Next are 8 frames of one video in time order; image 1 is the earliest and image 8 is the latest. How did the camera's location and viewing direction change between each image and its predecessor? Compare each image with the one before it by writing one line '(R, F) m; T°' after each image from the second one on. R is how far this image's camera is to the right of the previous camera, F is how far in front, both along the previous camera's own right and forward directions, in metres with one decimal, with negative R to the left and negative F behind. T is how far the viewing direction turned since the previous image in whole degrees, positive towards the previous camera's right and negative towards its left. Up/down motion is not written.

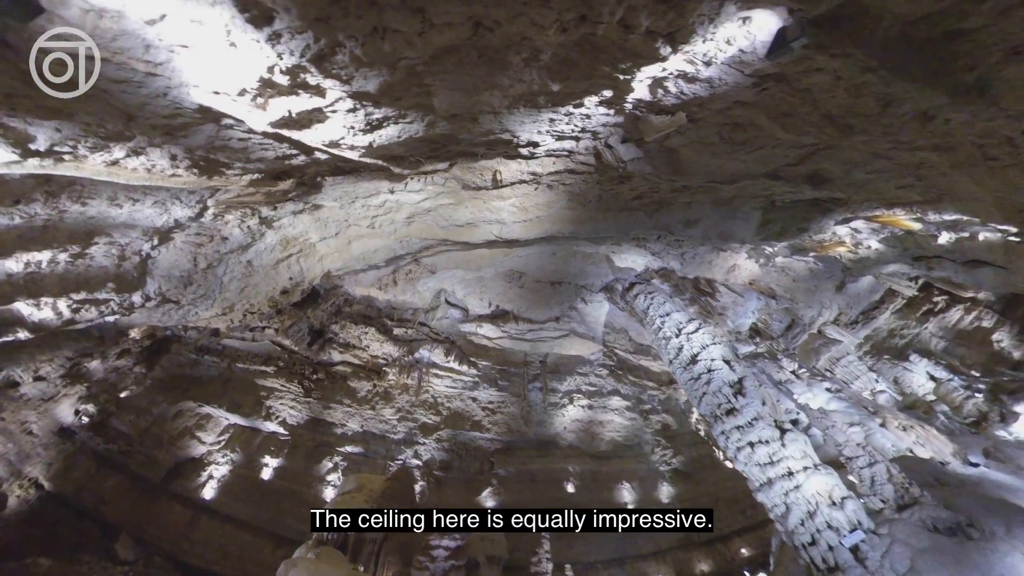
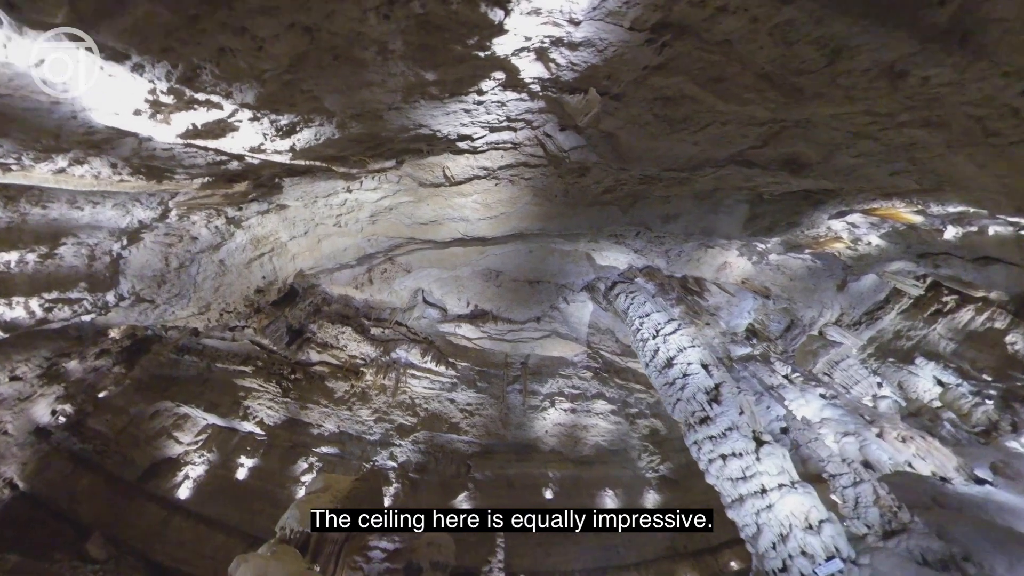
(+0.6, +0.2) m; -3°
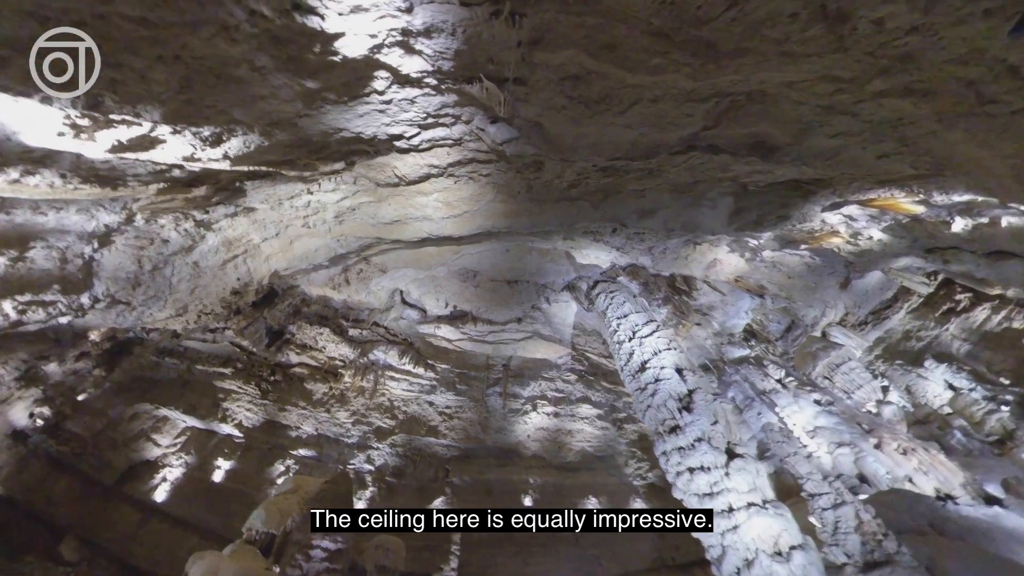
(+0.6, +0.2) m; -3°
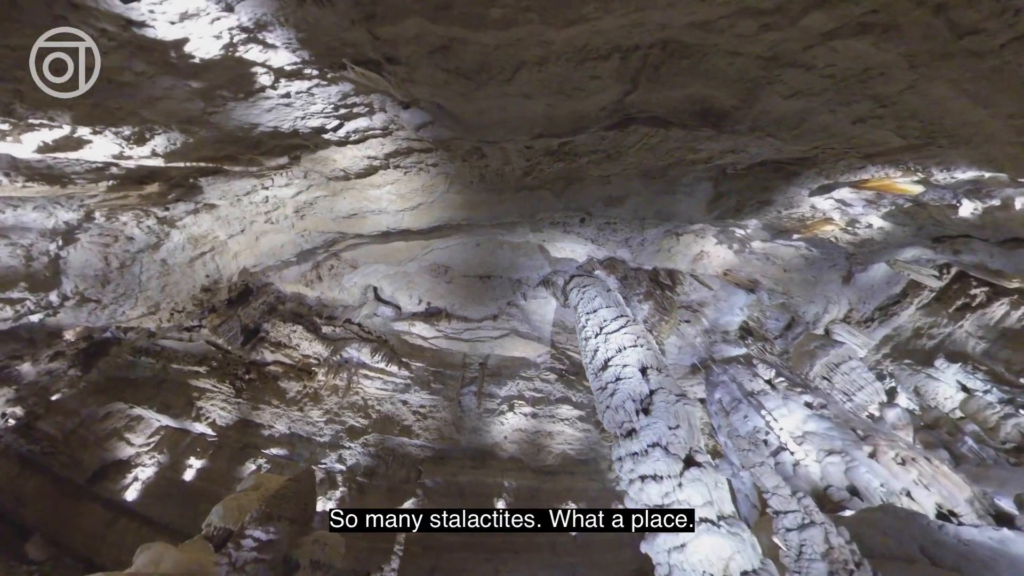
(+0.6, +0.3) m; -3°
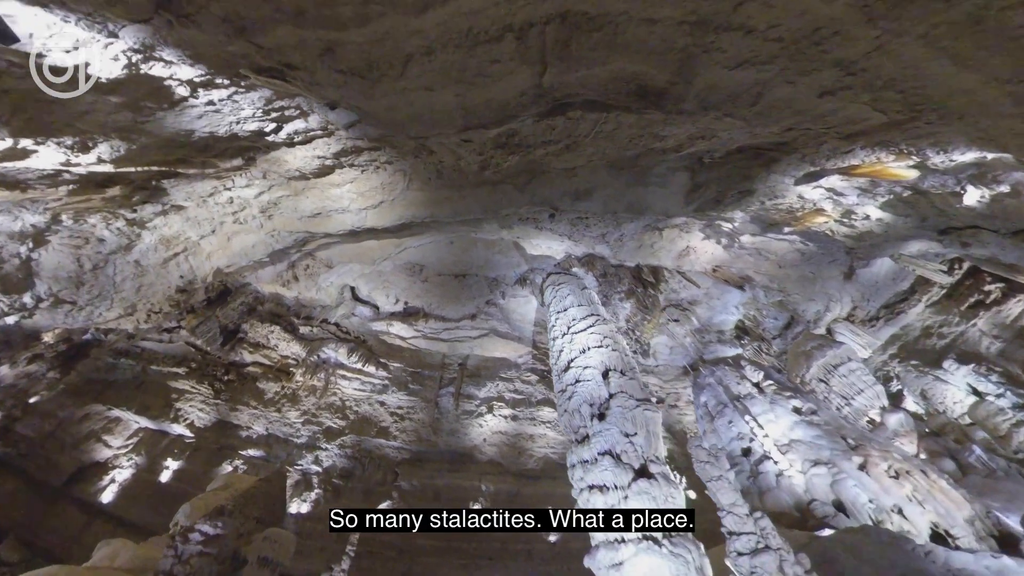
(+0.6, +0.2) m; -3°
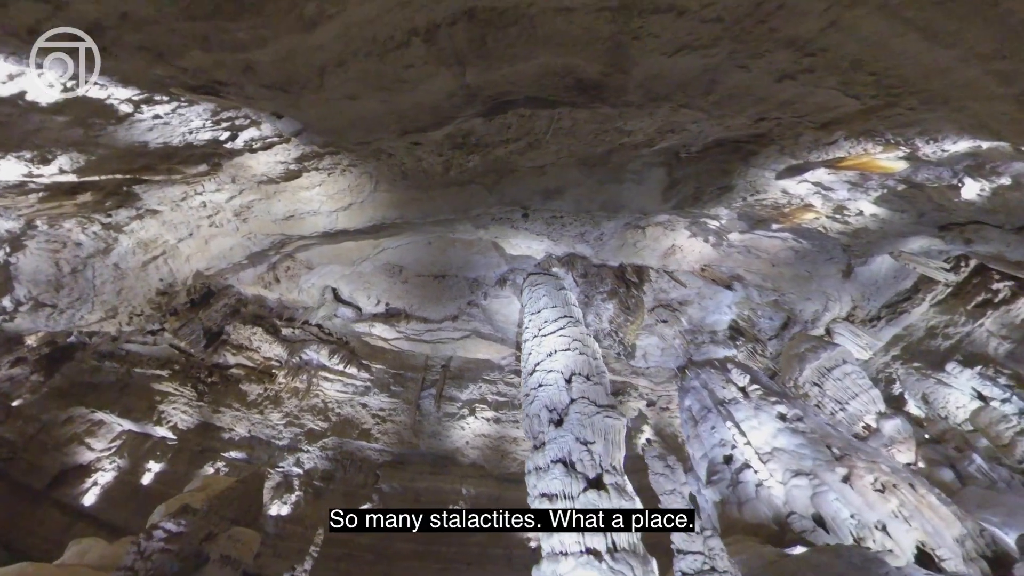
(+0.4, +0.1) m; -2°
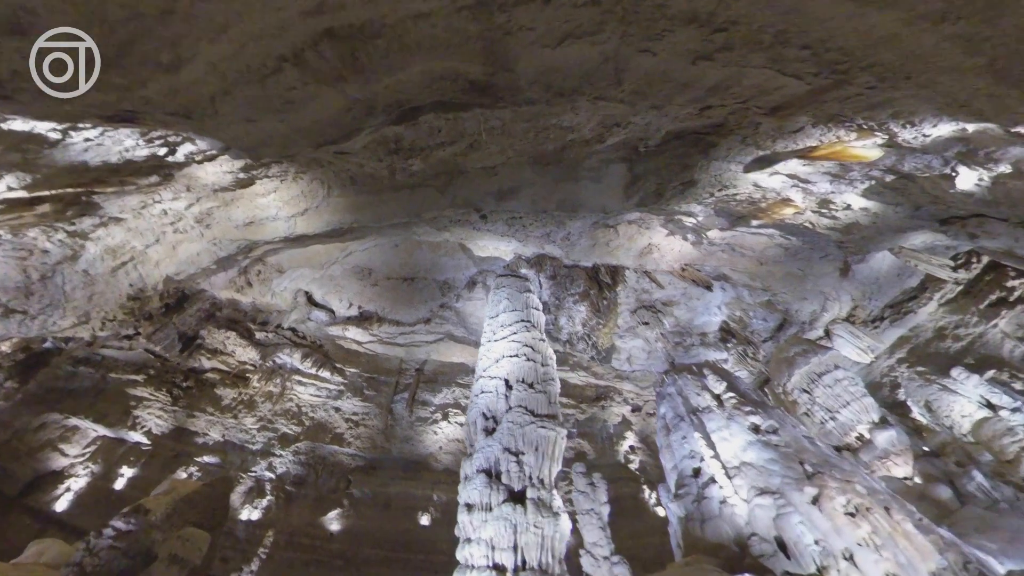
(+0.7, +0.2) m; -4°
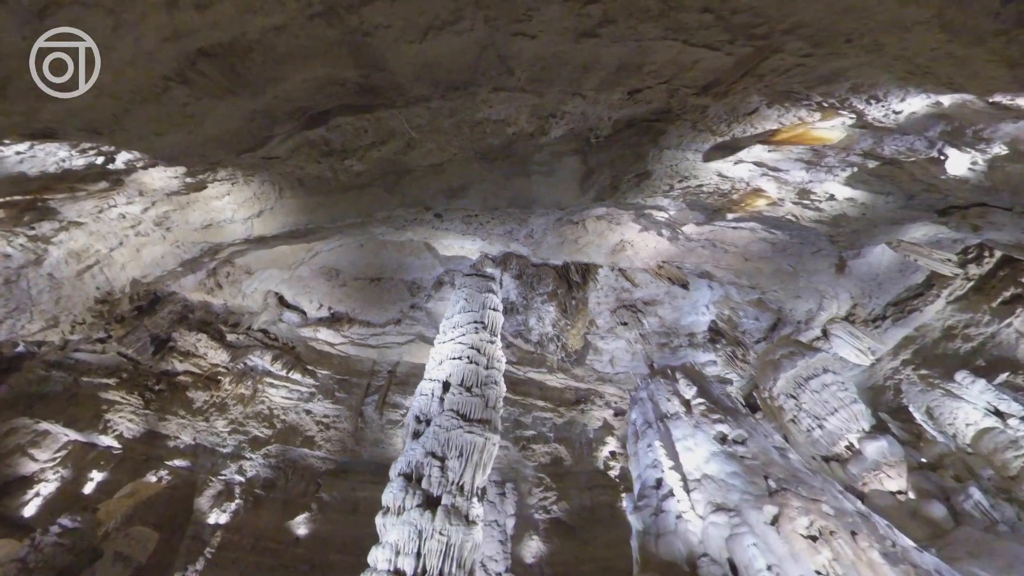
(+0.7, +0.2) m; -3°
